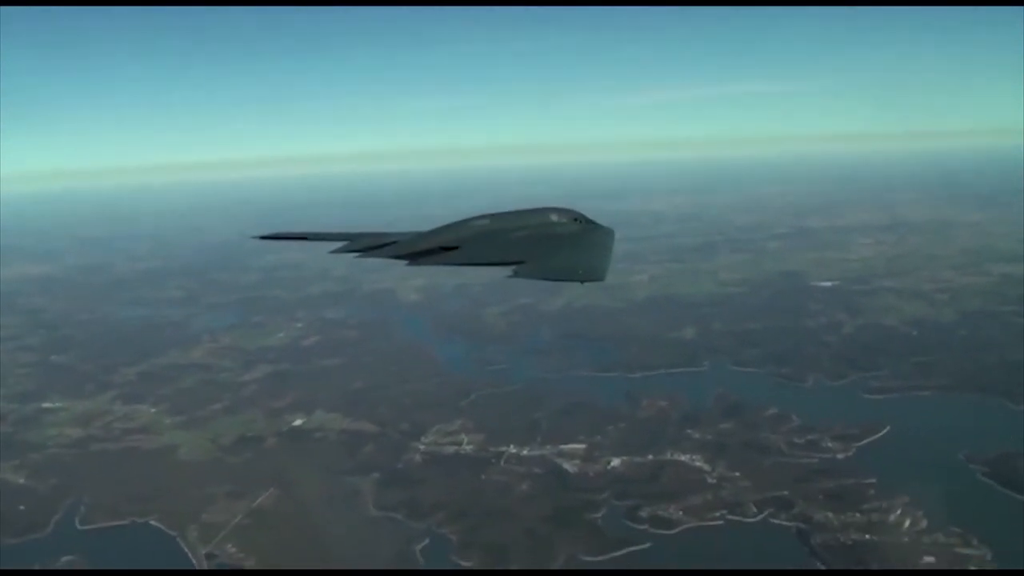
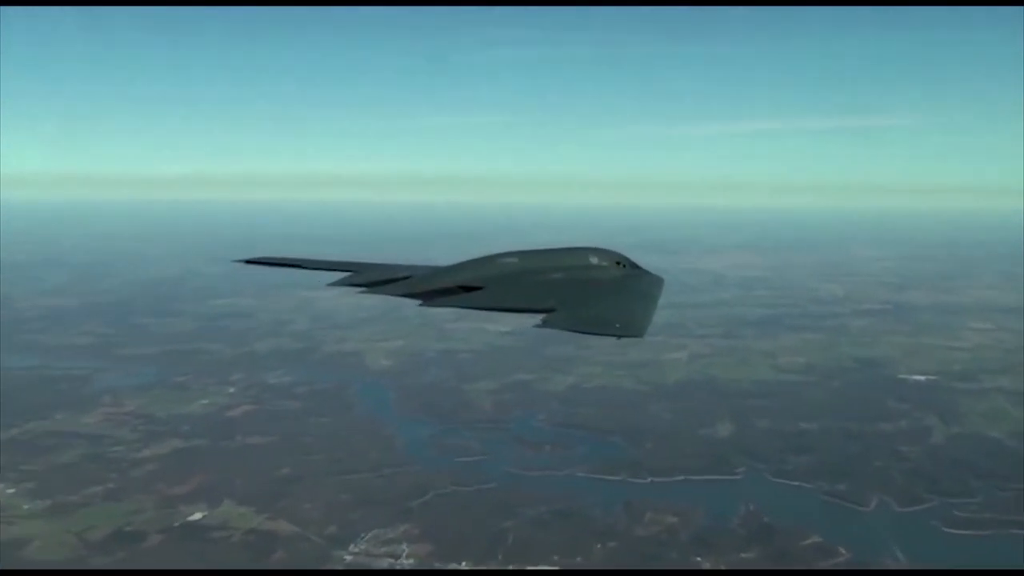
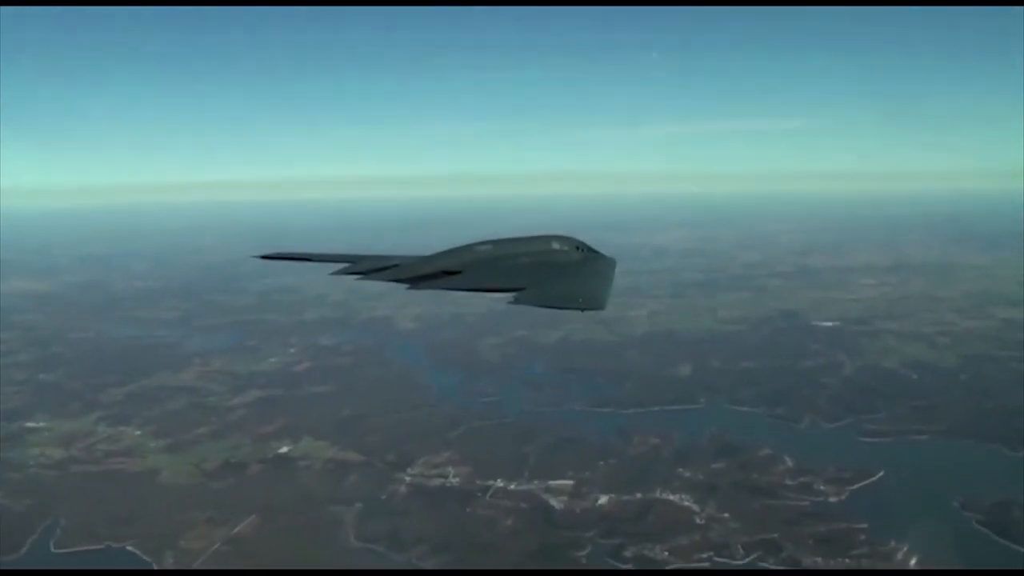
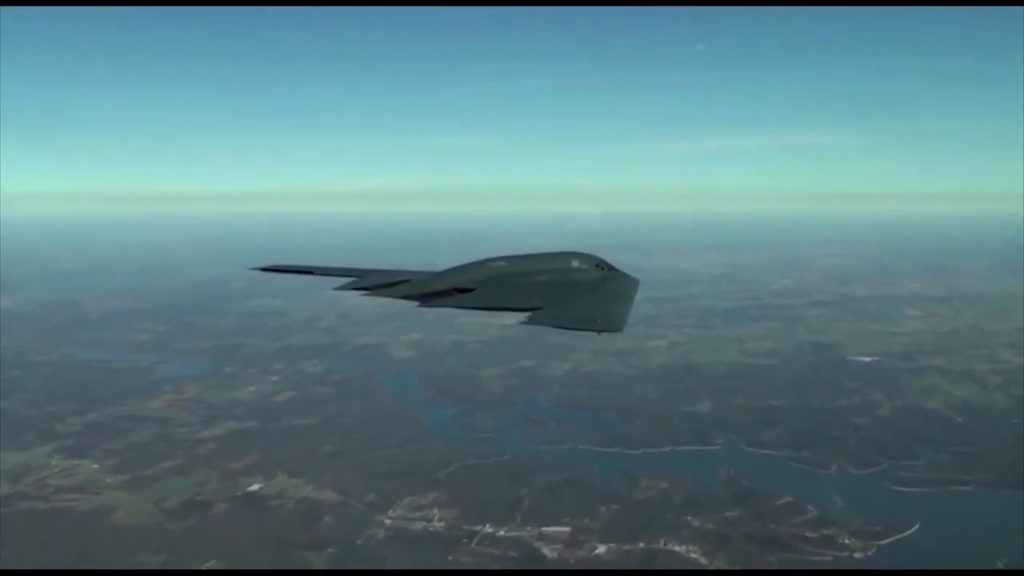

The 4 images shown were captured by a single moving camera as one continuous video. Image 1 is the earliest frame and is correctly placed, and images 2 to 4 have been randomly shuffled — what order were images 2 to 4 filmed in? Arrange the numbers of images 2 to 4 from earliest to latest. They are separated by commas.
3, 4, 2
